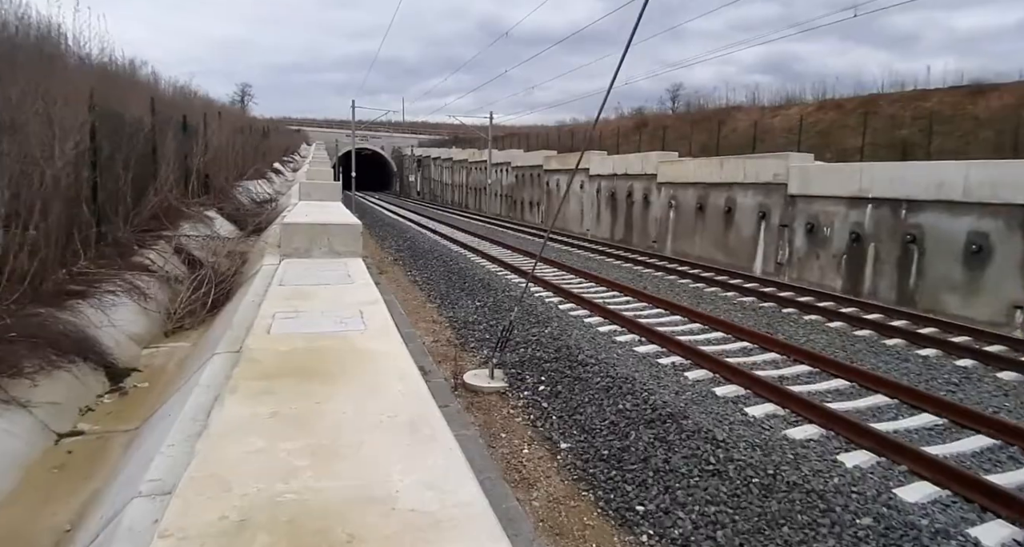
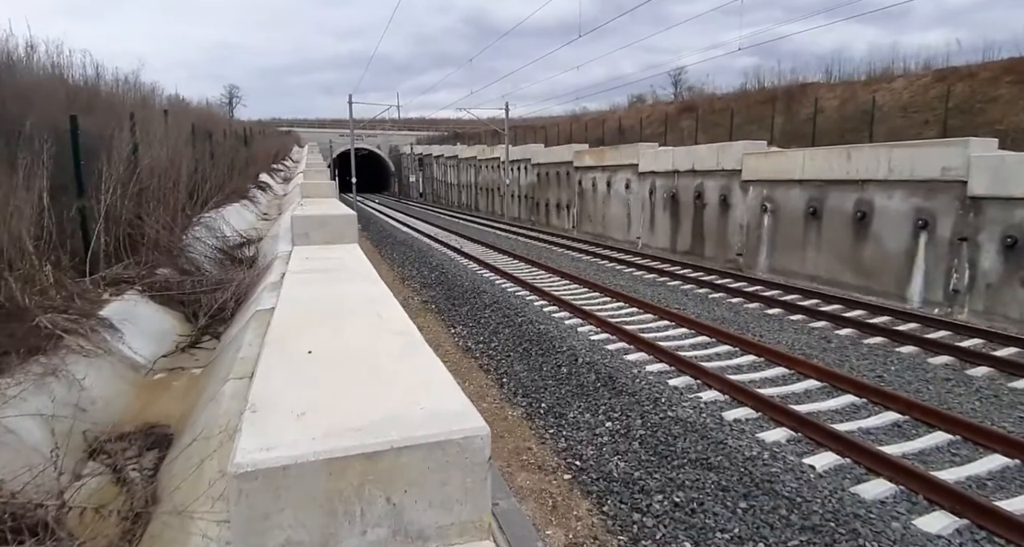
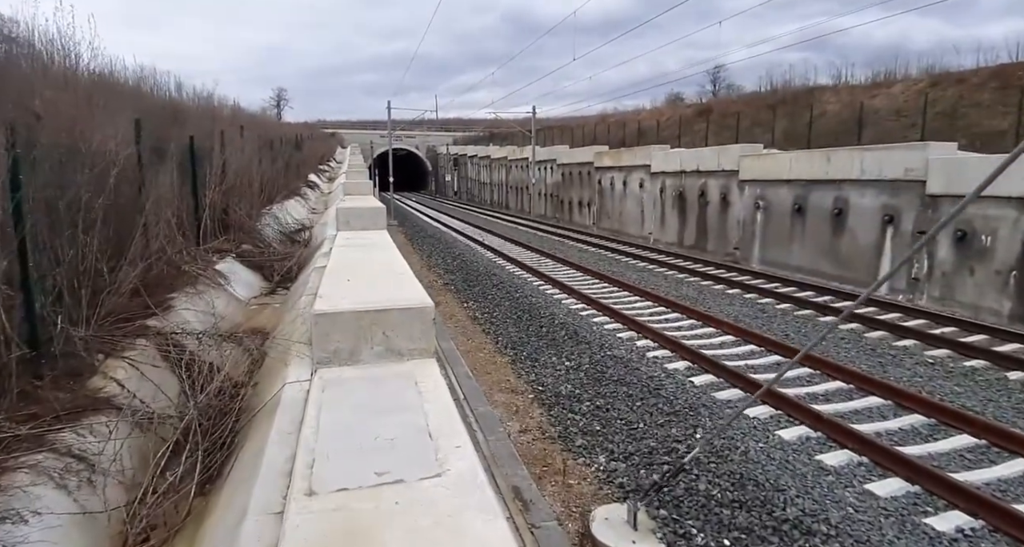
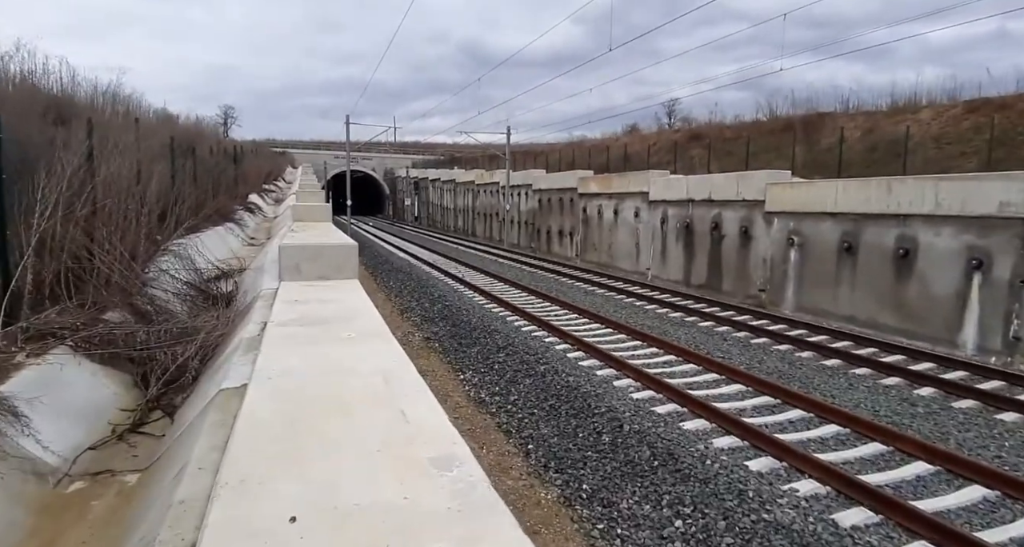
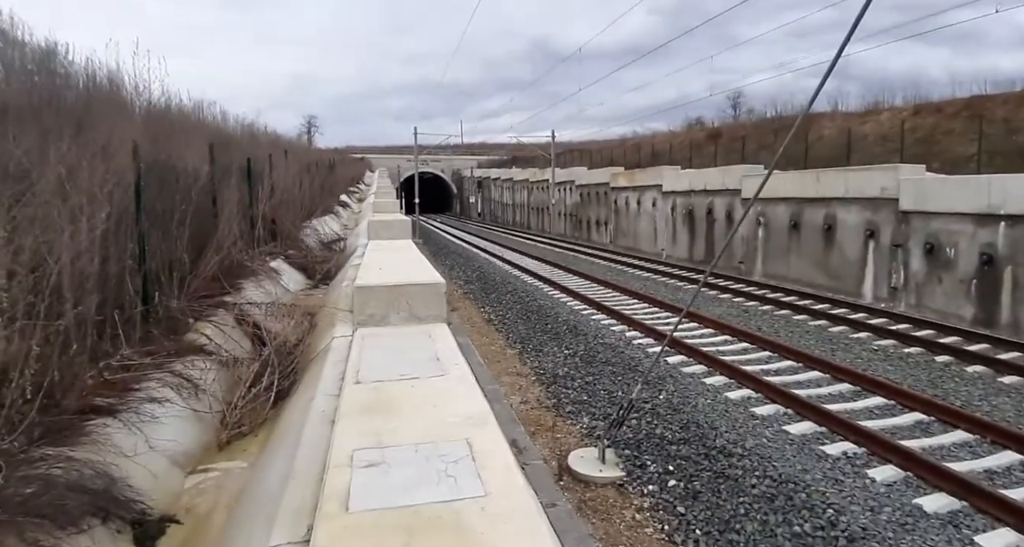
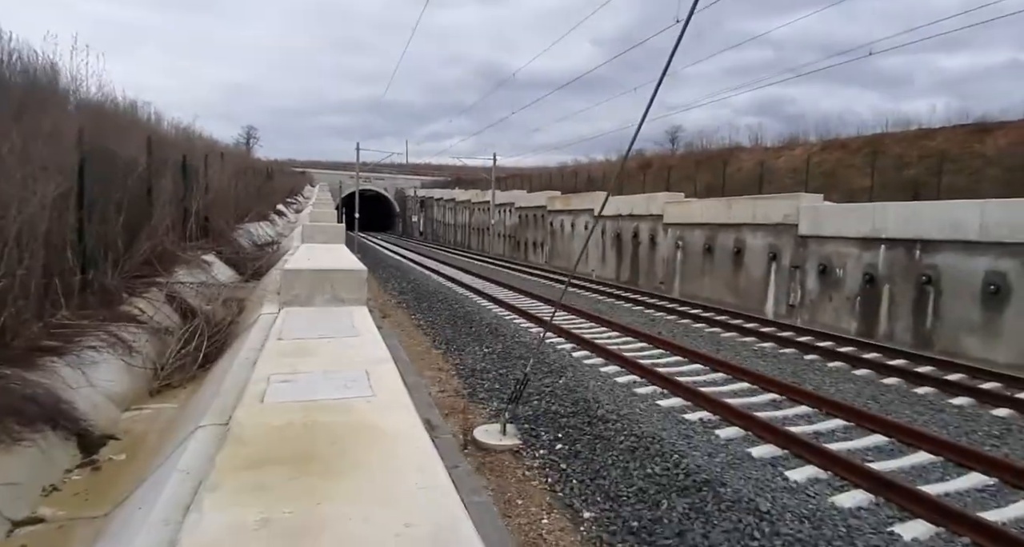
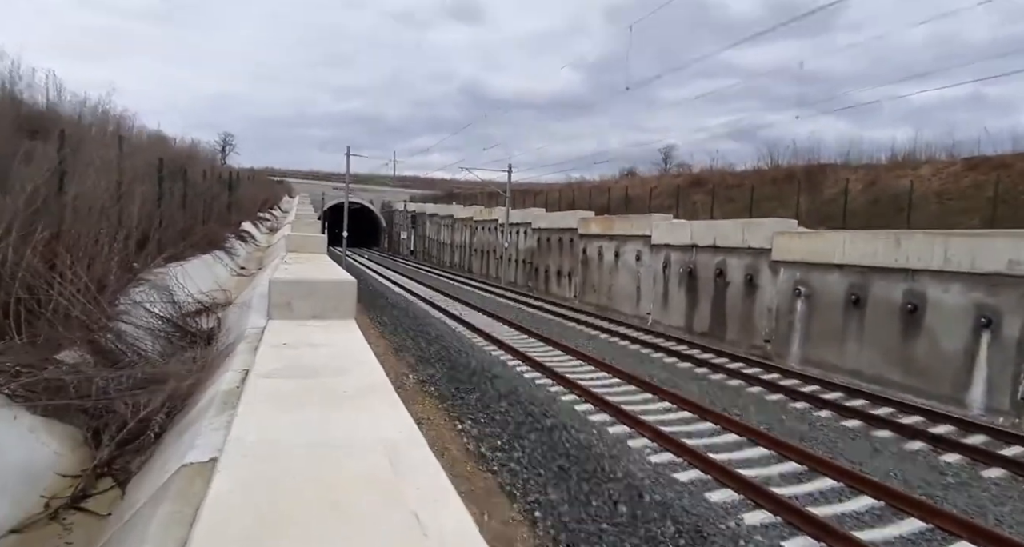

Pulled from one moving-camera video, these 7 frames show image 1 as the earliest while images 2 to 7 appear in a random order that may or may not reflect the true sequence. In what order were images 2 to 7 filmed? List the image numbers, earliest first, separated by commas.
6, 5, 3, 2, 4, 7
